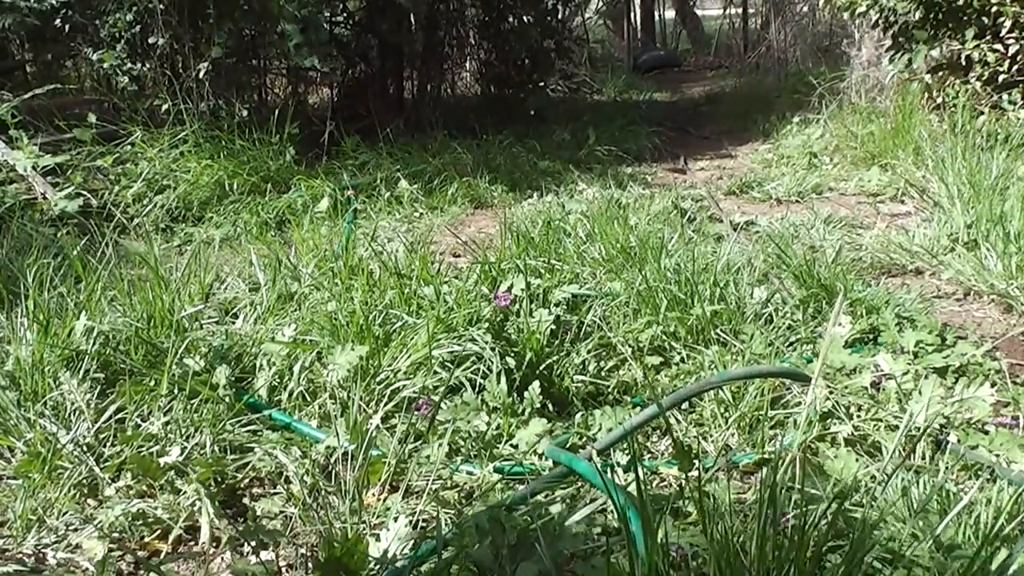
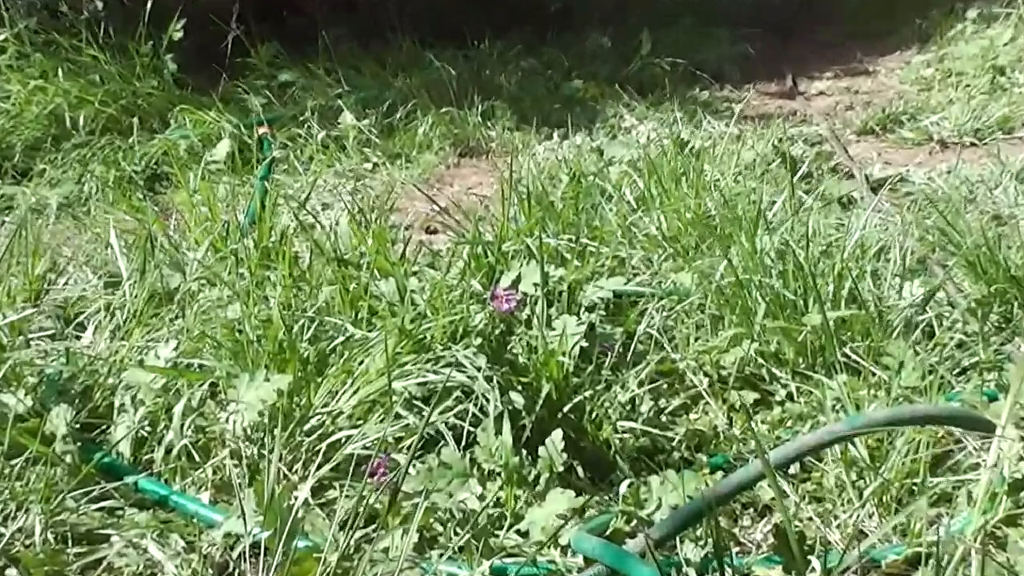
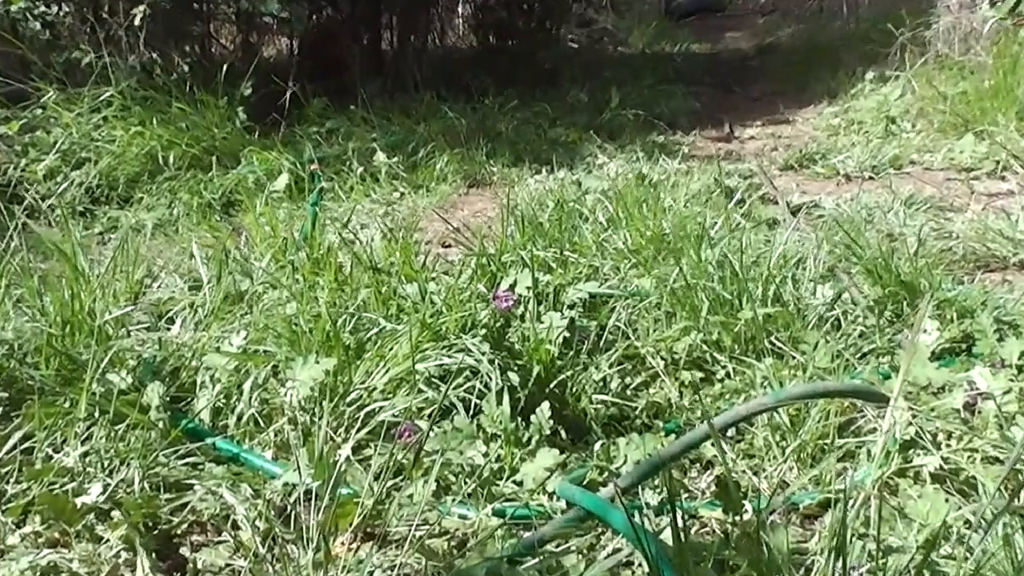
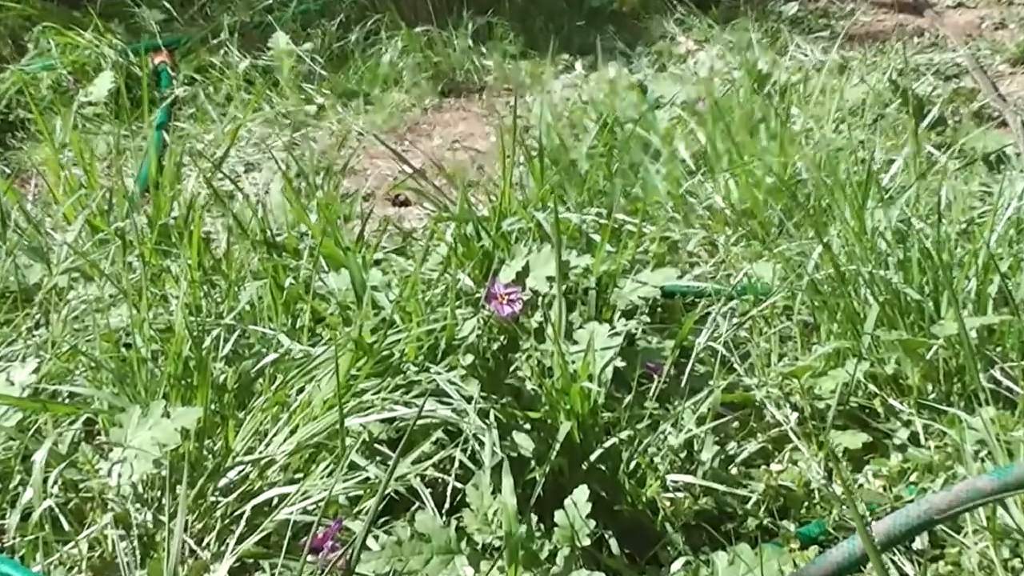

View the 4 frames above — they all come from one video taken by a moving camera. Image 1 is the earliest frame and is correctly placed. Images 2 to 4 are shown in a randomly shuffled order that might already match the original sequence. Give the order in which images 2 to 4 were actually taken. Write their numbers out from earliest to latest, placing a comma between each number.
3, 2, 4
